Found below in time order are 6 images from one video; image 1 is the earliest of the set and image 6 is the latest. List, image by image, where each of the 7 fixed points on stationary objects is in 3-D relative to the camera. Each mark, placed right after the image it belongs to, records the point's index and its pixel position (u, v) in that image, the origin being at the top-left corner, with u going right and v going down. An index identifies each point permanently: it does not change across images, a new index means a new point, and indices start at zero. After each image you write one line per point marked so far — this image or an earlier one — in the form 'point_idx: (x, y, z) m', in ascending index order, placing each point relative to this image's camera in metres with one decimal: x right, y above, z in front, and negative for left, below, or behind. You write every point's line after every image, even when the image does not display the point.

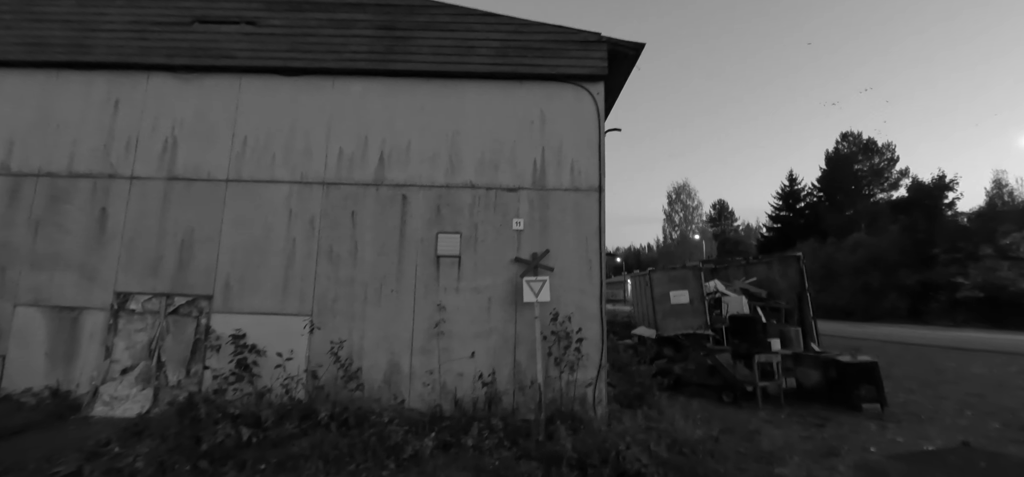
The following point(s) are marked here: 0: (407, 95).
0: (-1.4, +1.9, +6.6) m
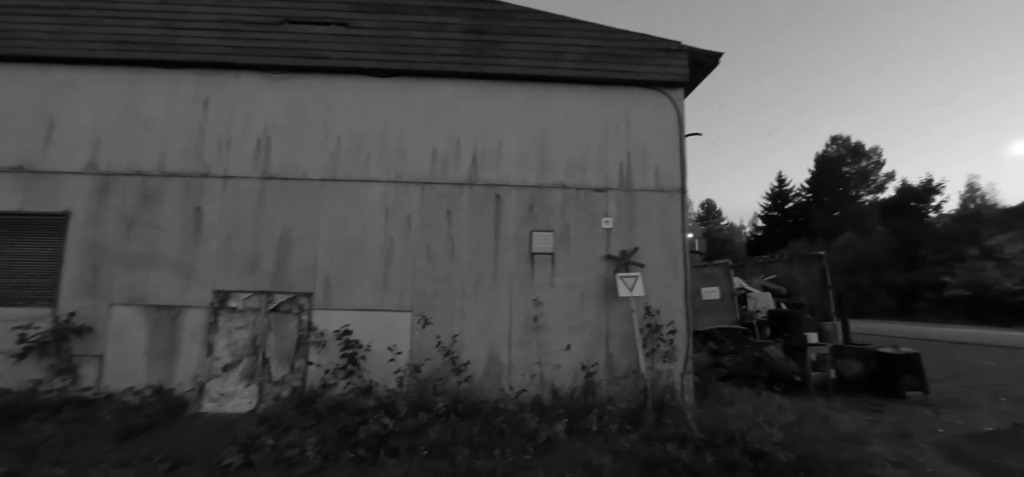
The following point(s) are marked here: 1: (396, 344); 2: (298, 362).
0: (-0.2, +1.9, +6.9) m
1: (-1.5, -1.3, +6.3) m
2: (-2.7, -1.5, +6.3) m
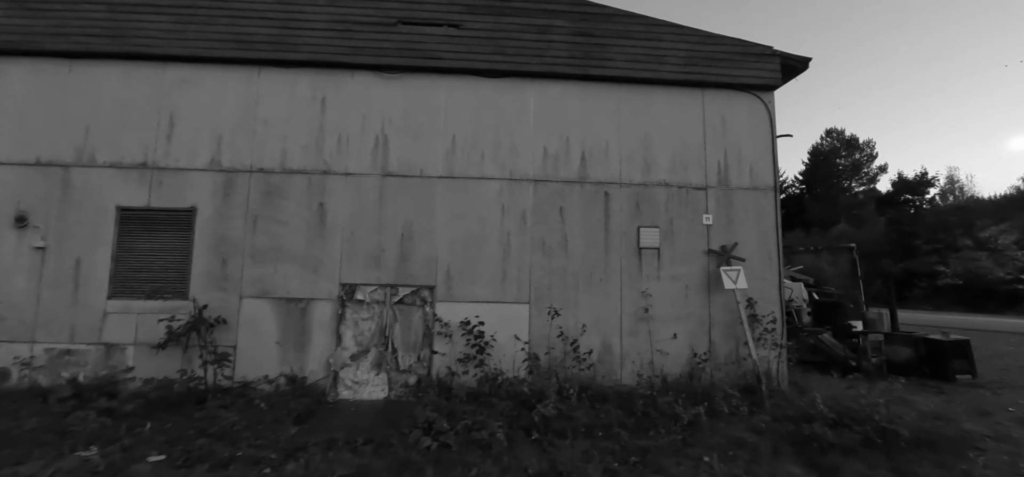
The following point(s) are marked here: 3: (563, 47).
0: (+1.3, +2.0, +7.2) m
1: (+0.1, -1.2, +6.7) m
2: (-1.2, -1.5, +6.6) m
3: (+0.7, +2.7, +7.2) m
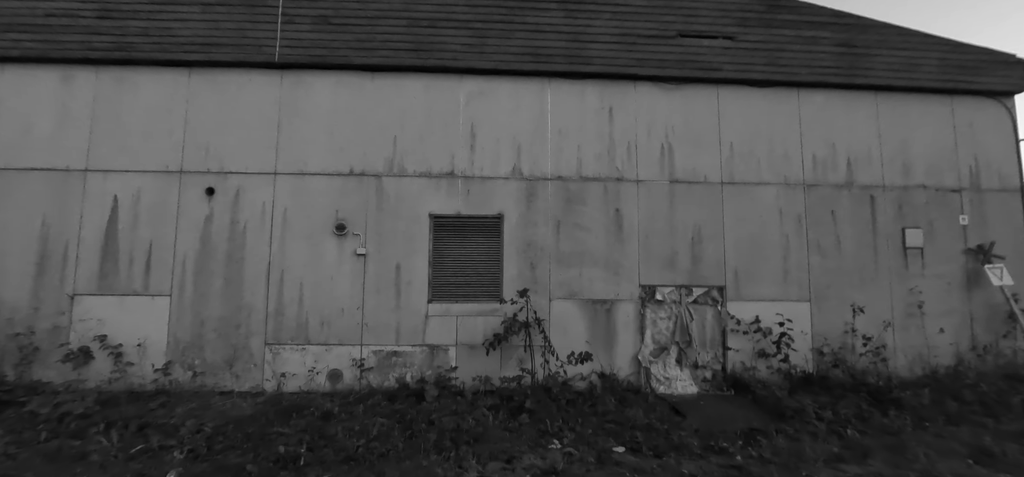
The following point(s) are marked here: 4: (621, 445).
0: (+5.3, +2.0, +7.6) m
1: (+4.1, -1.3, +7.1) m
2: (+2.9, -1.5, +7.0) m
3: (+4.7, +2.7, +7.5) m
4: (+1.0, -2.0, +4.8) m
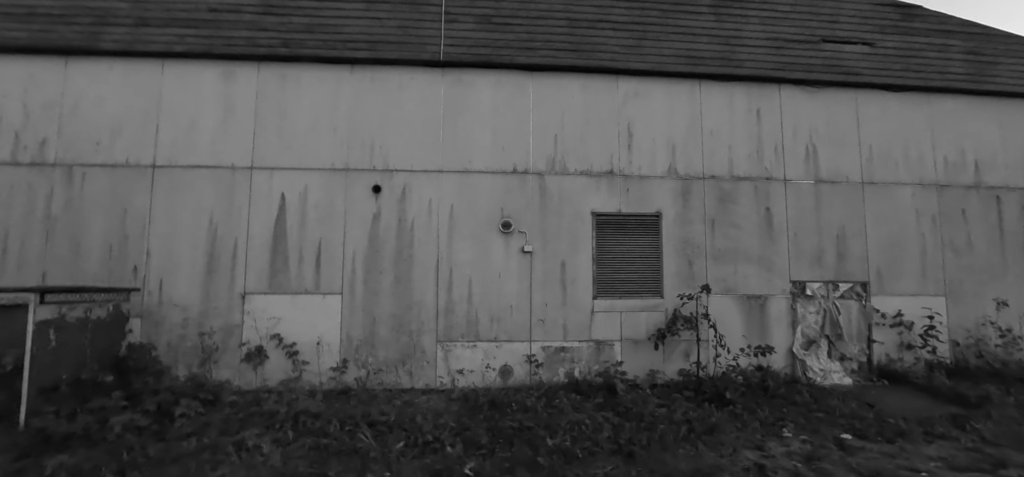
0: (+7.5, +2.0, +8.0) m
1: (+6.3, -1.2, +7.4) m
2: (+5.1, -1.5, +7.3) m
3: (+6.9, +2.7, +7.9) m
4: (+3.4, -1.9, +5.0) m
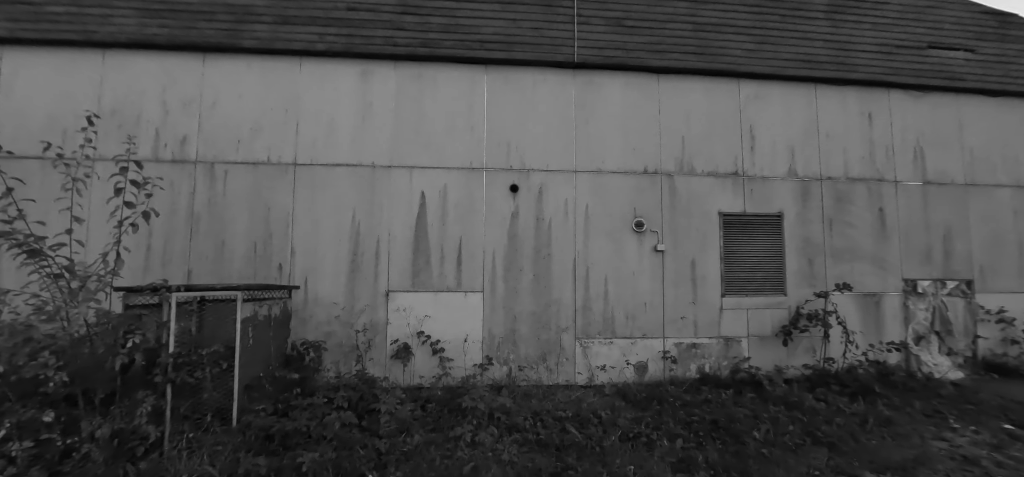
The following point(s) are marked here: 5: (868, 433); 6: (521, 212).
0: (+9.3, +2.0, +8.4) m
1: (+8.1, -1.2, +7.8) m
2: (+6.9, -1.5, +7.6) m
3: (+8.7, +2.8, +8.2) m
4: (+5.2, -1.9, +5.3) m
5: (+3.5, -1.9, +4.9) m
6: (+0.1, +0.4, +6.8) m
